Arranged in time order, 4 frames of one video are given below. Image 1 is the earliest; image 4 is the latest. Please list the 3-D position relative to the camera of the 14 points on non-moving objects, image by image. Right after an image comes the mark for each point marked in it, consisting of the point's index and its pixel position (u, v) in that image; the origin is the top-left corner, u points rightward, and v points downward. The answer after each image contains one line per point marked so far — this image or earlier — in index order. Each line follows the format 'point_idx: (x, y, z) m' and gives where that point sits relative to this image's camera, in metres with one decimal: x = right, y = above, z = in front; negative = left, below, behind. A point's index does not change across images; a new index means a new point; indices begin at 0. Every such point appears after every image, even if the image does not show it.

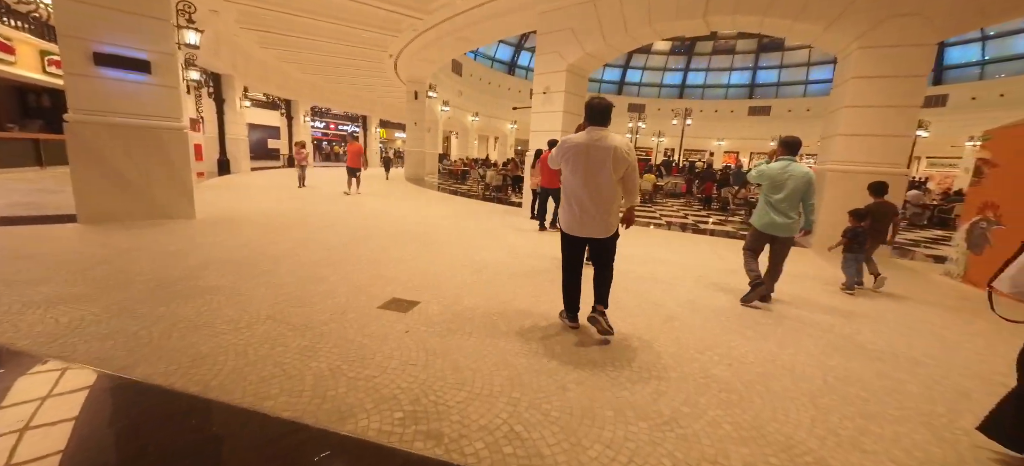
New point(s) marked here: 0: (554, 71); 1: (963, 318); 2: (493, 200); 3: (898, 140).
0: (+0.8, +3.3, +7.7) m
1: (+3.8, -0.7, +3.2) m
2: (-0.6, +1.0, +11.2) m
3: (+5.2, +1.3, +5.2) m
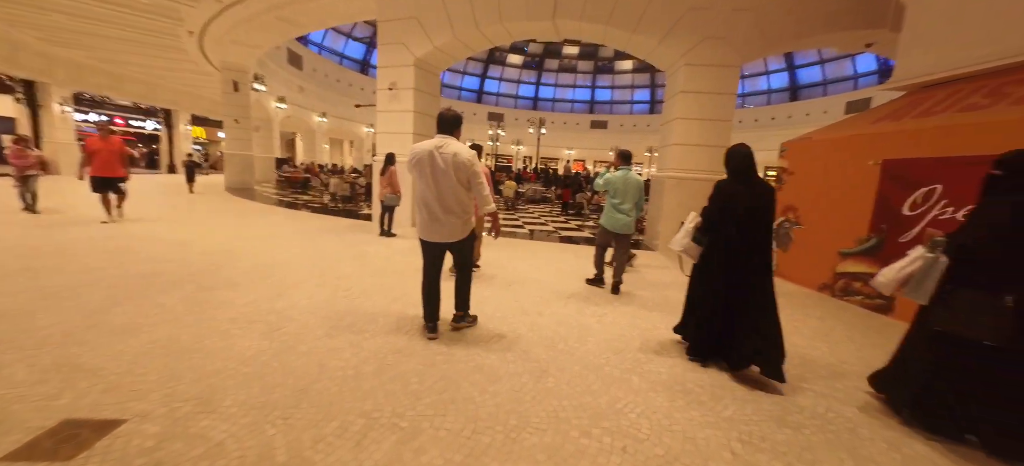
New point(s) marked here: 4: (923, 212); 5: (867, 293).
0: (-2.0, +3.0, +6.7) m
1: (+2.5, -0.7, +3.5) m
2: (-4.3, +0.5, +9.5) m
3: (+3.1, +1.3, +5.8) m
4: (+3.5, +0.2, +3.2) m
5: (+3.4, -0.6, +3.6) m
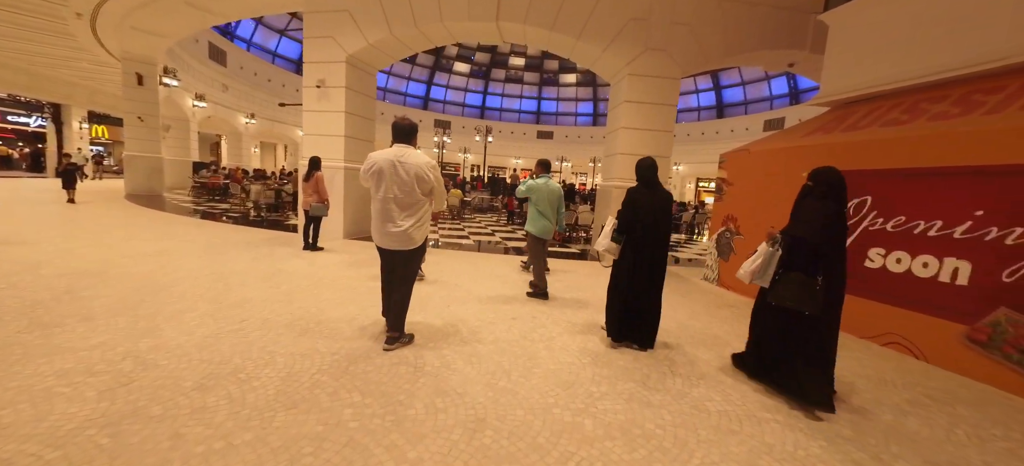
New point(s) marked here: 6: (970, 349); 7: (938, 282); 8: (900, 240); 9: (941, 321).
0: (-2.9, +2.8, +6.1) m
1: (+2.0, -0.8, +3.4) m
2: (-5.6, +0.2, +8.5) m
3: (+2.3, +1.1, +5.8) m
4: (+3.0, +0.1, +3.3) m
5: (+2.8, -0.7, +3.7) m
6: (+3.0, -0.8, +2.5) m
7: (+3.0, -0.4, +2.7) m
8: (+3.0, -0.1, +3.0) m
9: (+3.0, -0.6, +2.7) m
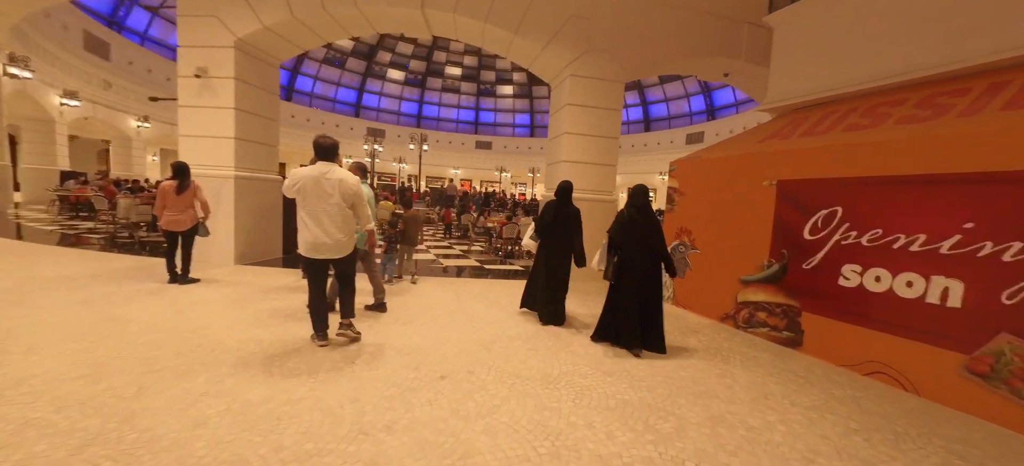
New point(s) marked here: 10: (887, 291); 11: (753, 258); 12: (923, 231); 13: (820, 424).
0: (-3.9, +2.4, +4.9) m
1: (+1.5, -1.0, +2.9) m
2: (-6.8, -0.2, +6.9) m
3: (+1.3, +0.9, +5.4) m
4: (+2.4, 0.0, +3.0) m
5: (+2.3, -0.8, +3.3) m
6: (+2.7, -0.9, +2.2) m
7: (+2.6, -0.4, +2.4) m
8: (+2.5, -0.2, +2.7) m
9: (+2.6, -0.7, +2.4) m
10: (+2.5, -0.4, +2.6) m
11: (+2.2, -0.2, +3.5) m
12: (+2.6, 0.0, +2.5) m
13: (+1.7, -1.0, +2.1) m
